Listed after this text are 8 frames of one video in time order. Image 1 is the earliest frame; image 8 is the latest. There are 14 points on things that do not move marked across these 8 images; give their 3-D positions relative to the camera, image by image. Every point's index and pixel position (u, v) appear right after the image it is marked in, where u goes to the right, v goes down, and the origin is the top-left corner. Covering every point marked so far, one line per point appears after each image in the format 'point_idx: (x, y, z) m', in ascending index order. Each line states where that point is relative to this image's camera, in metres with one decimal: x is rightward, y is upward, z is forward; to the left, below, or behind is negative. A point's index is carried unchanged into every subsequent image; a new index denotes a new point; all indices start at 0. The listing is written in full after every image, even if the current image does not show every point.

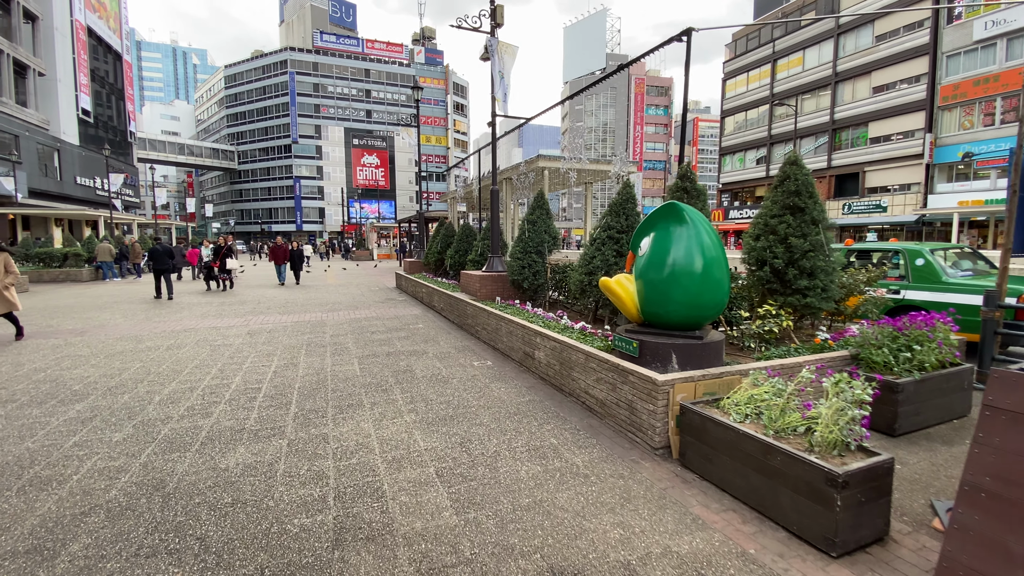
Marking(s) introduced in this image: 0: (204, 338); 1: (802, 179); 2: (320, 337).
0: (-5.3, -0.9, +8.1) m
1: (+3.1, +1.2, +5.0) m
2: (-3.2, -0.8, +8.0) m
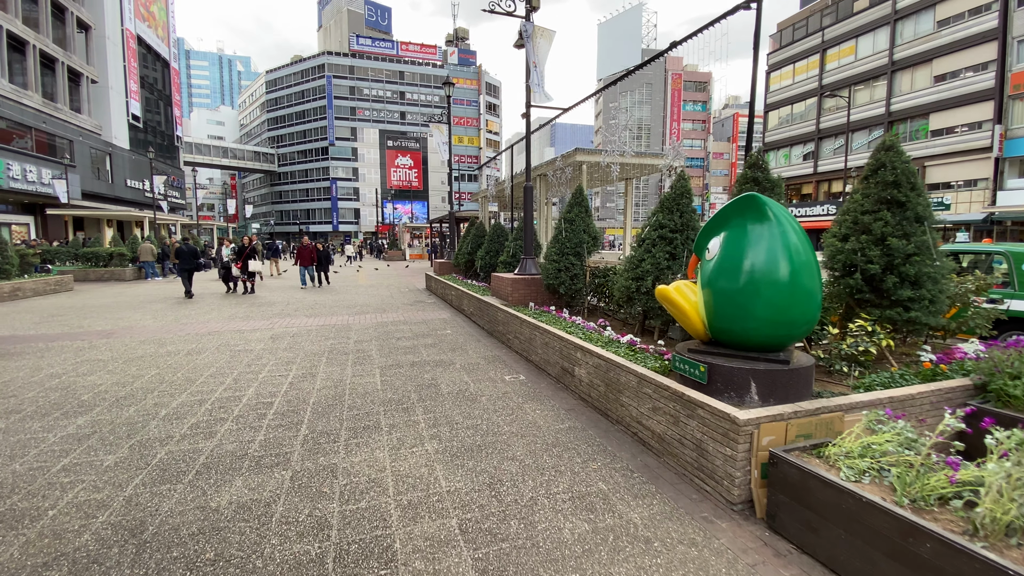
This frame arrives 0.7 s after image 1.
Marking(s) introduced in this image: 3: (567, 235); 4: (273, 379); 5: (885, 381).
0: (-4.7, -0.9, +7.8) m
1: (+3.4, +1.1, +4.1) m
2: (-2.7, -0.9, +7.5) m
3: (+0.8, +0.8, +6.8) m
4: (-2.9, -1.1, +5.7) m
5: (+2.8, -0.7, +3.6) m
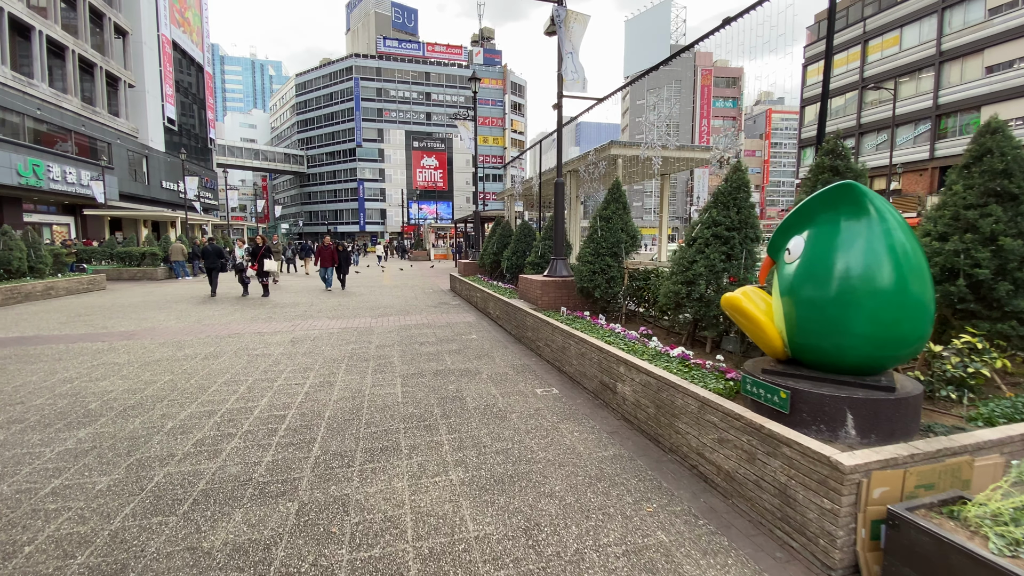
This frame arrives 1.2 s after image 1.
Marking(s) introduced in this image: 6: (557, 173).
0: (-4.3, -0.9, +7.5) m
1: (+3.7, +1.0, +3.4) m
2: (-2.2, -0.9, +7.2) m
3: (+1.2, +0.7, +6.2) m
4: (-2.6, -1.1, +5.4) m
5: (+3.1, -0.8, +2.9) m
6: (+0.7, +1.9, +7.7) m
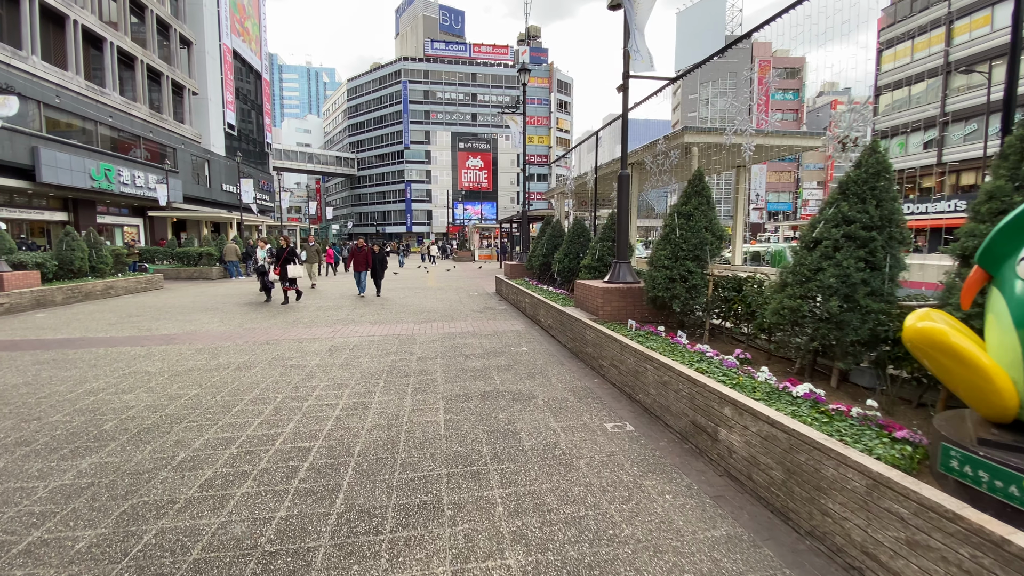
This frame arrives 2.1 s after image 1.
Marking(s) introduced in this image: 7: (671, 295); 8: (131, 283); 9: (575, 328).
0: (-3.4, -1.0, +7.0) m
1: (+4.1, +0.9, +2.2) m
2: (-1.5, -1.0, +6.5) m
3: (+1.9, +0.6, +5.2) m
4: (-1.9, -1.2, +4.7) m
5: (+3.5, -0.9, +1.8) m
6: (+1.6, +1.8, +6.8) m
7: (+1.8, -0.1, +5.2) m
8: (-12.4, +0.2, +15.2) m
9: (+0.9, -0.6, +6.4) m
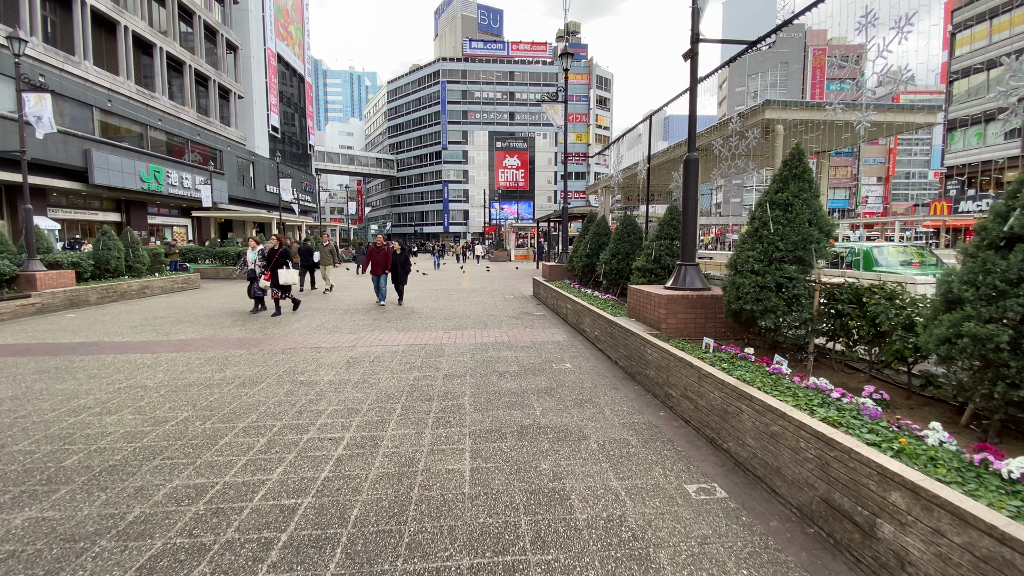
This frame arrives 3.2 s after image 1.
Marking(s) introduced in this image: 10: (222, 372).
0: (-2.9, -1.0, +6.3) m
1: (+4.3, +0.8, +0.9) m
2: (-1.0, -1.1, +5.6) m
3: (+2.3, +0.5, +4.1) m
4: (-1.6, -1.3, +3.9) m
5: (+3.6, -1.0, +0.5) m
6: (+2.1, +1.7, +5.6) m
7: (+2.2, -0.2, +4.1) m
8: (-11.1, +0.2, +15.2) m
9: (+1.3, -0.6, +5.3) m
10: (-3.6, -1.1, +5.8) m
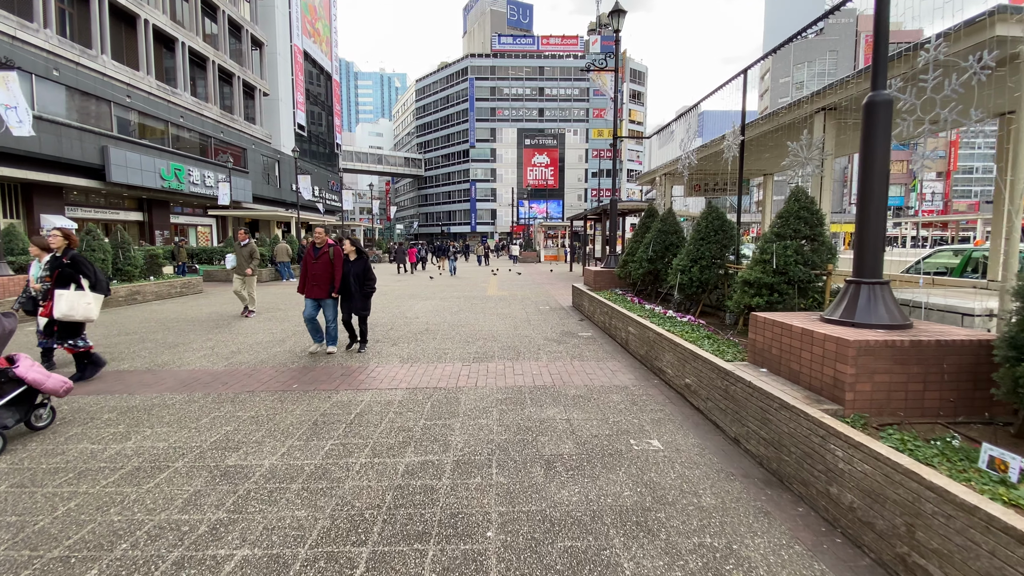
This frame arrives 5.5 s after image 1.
0: (-2.5, -1.2, +4.3) m
1: (+4.4, +0.5, -1.5) m
2: (-0.6, -1.3, +3.5) m
3: (+2.6, +0.3, +1.7) m
4: (-1.3, -1.5, +1.8) m
5: (+3.7, -1.3, -1.9) m
6: (+2.5, +1.4, +3.3) m
7: (+2.5, -0.4, +1.7) m
8: (-10.2, 0.0, +13.6) m
9: (+1.7, -0.9, +3.0) m
10: (-3.2, -1.3, +3.9) m
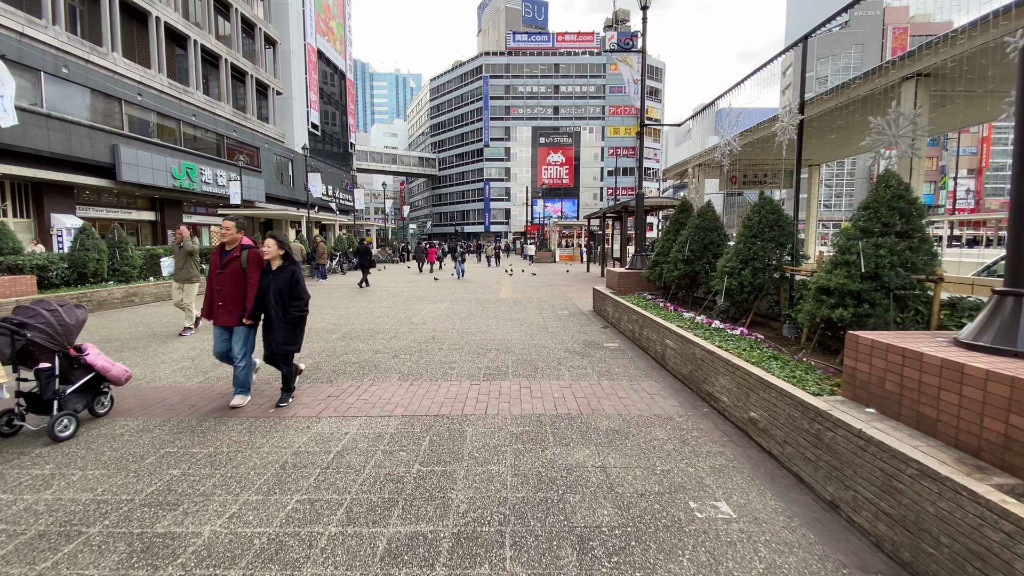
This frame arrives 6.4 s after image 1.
0: (-2.3, -1.3, +3.5) m
1: (+4.4, +0.4, -2.5) m
2: (-0.5, -1.3, +2.6) m
3: (+2.7, +0.2, +0.8) m
4: (-1.2, -1.6, +1.0) m
5: (+3.6, -1.3, -2.8) m
6: (+2.6, +1.4, +2.4) m
7: (+2.5, -0.5, +0.8) m
8: (-9.8, 0.0, +13.0) m
9: (+1.8, -0.9, +2.1) m
10: (-3.1, -1.3, +3.1) m
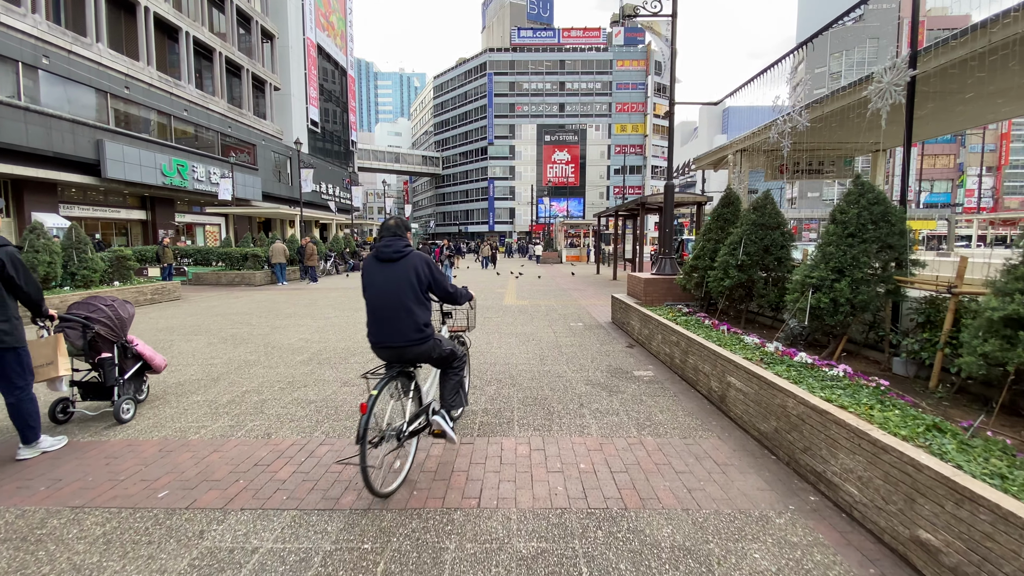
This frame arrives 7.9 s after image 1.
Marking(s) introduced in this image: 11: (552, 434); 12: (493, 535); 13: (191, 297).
0: (-2.3, -1.5, +2.1) m
1: (+4.4, +0.3, -3.9) m
2: (-0.4, -1.5, +1.2) m
3: (+2.7, 0.0, -0.6) m
4: (-1.2, -1.7, -0.4) m
5: (+3.6, -1.5, -4.3) m
6: (+2.7, +1.2, +1.0) m
7: (+2.5, -0.6, -0.6) m
8: (-9.6, -0.1, +11.7) m
9: (+1.8, -1.1, +0.7) m
10: (-3.0, -1.5, +1.7) m
11: (+0.3, -1.2, +3.6) m
12: (-0.1, -1.3, +2.5) m
13: (-9.7, -0.3, +14.2) m
